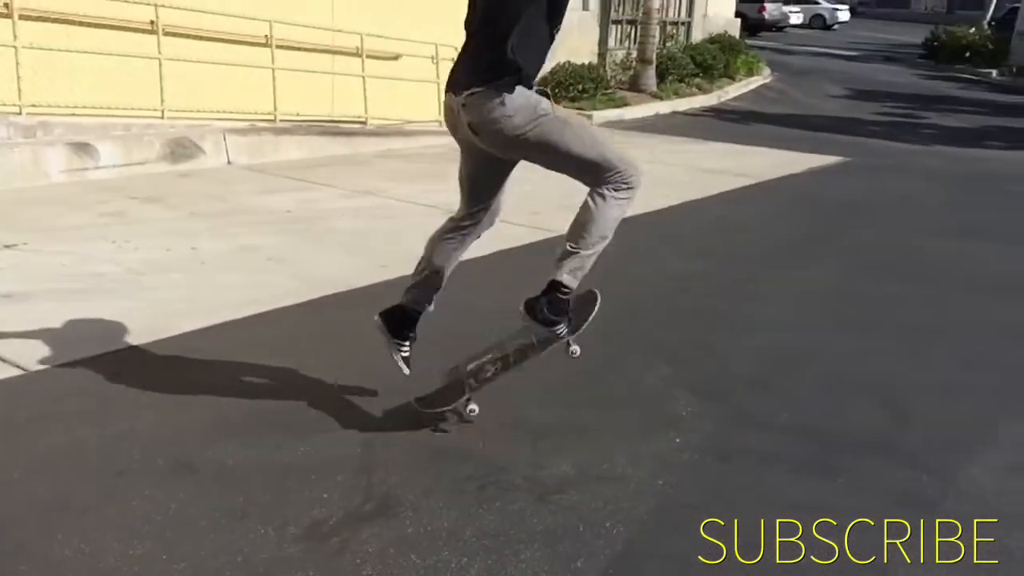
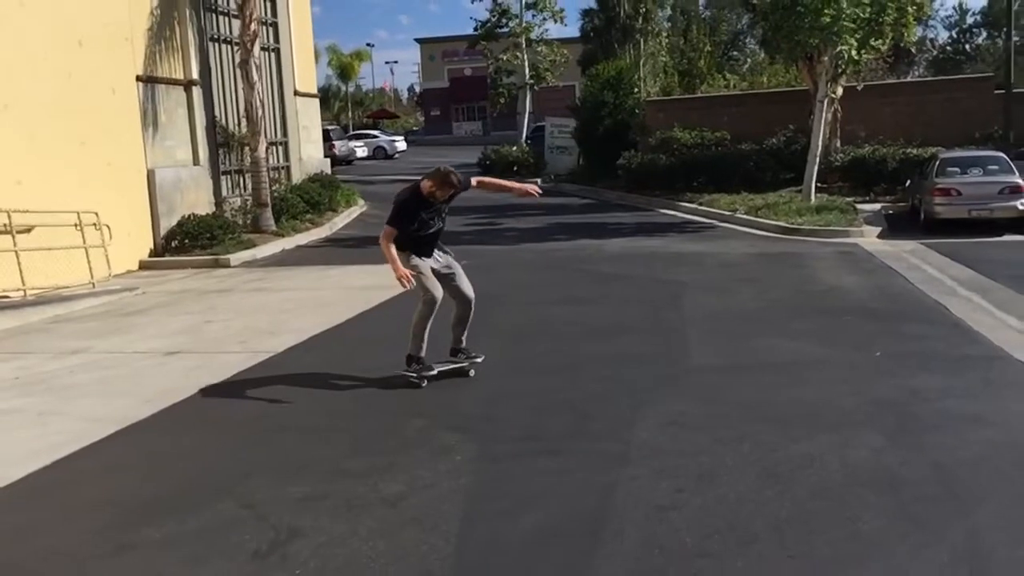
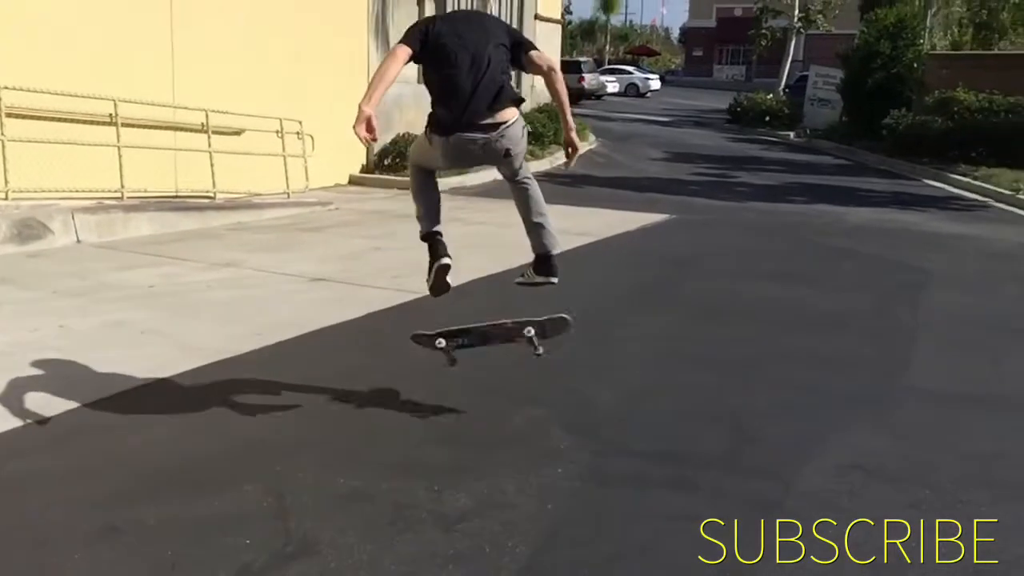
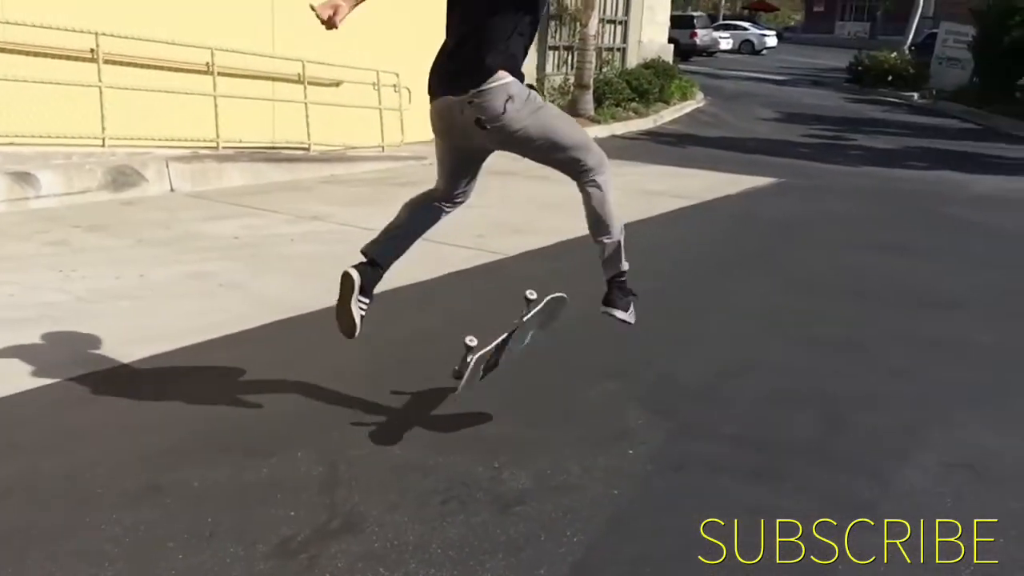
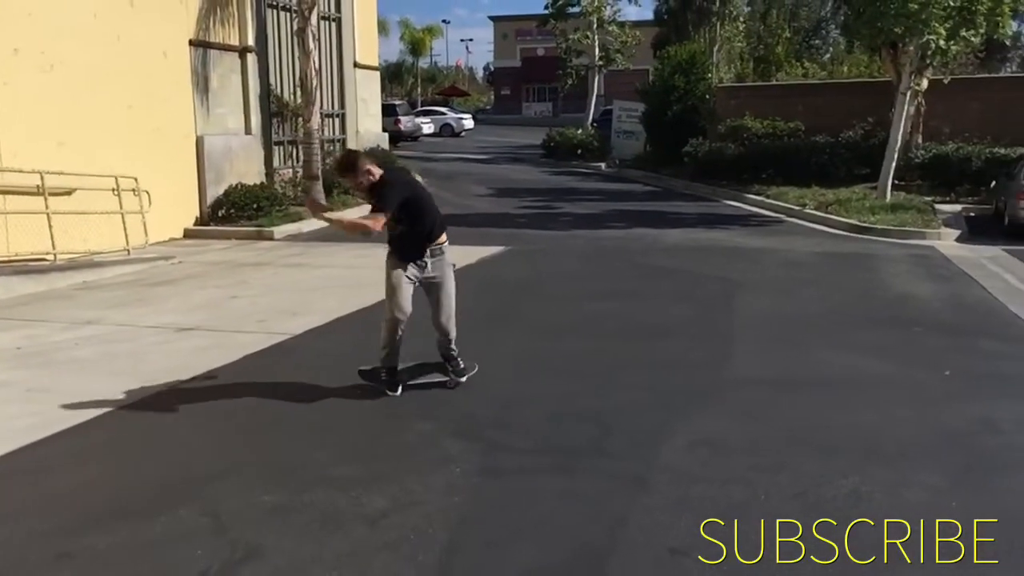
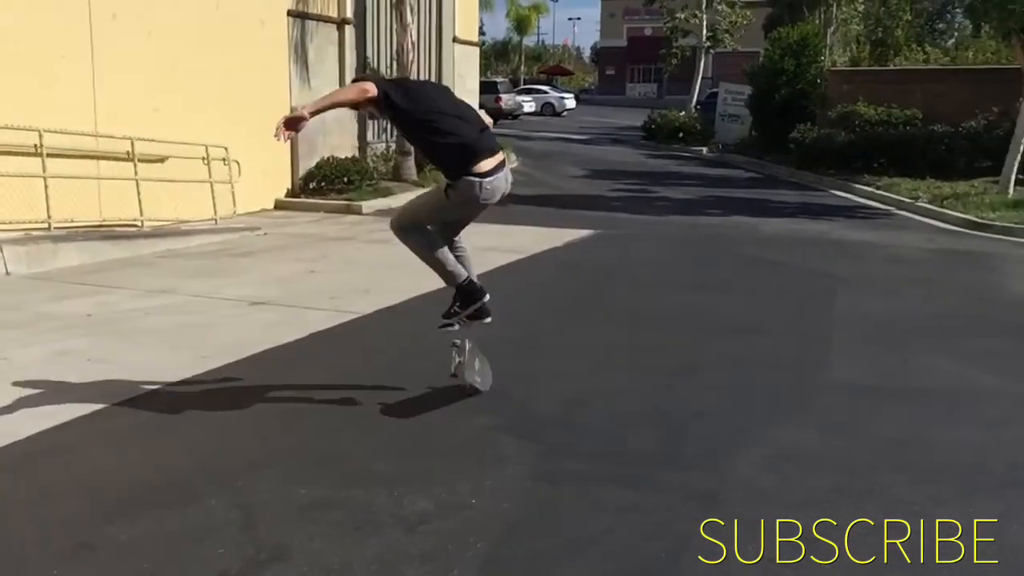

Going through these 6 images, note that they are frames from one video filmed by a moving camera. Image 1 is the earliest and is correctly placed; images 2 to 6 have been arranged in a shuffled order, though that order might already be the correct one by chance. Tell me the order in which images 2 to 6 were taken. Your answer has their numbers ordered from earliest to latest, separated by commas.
4, 3, 6, 5, 2
